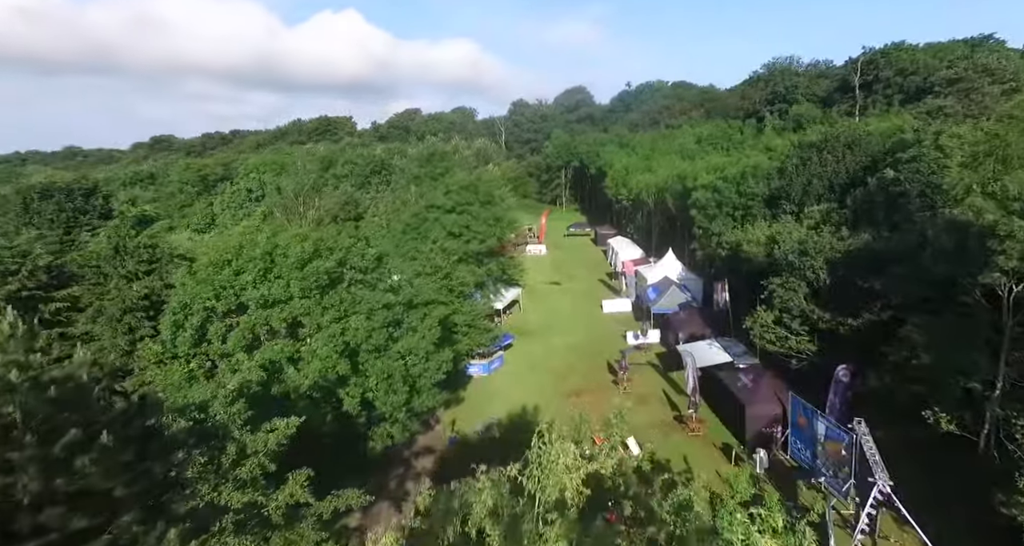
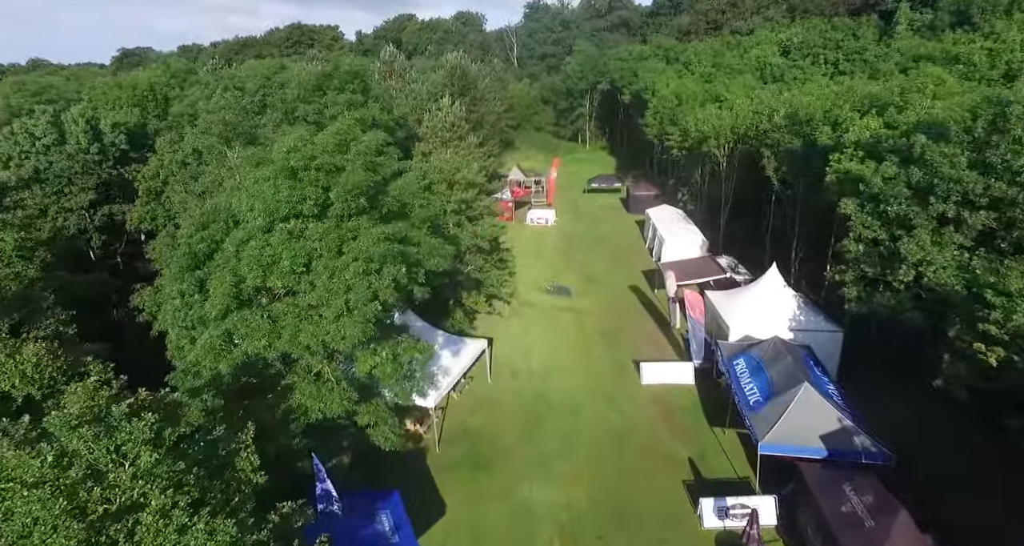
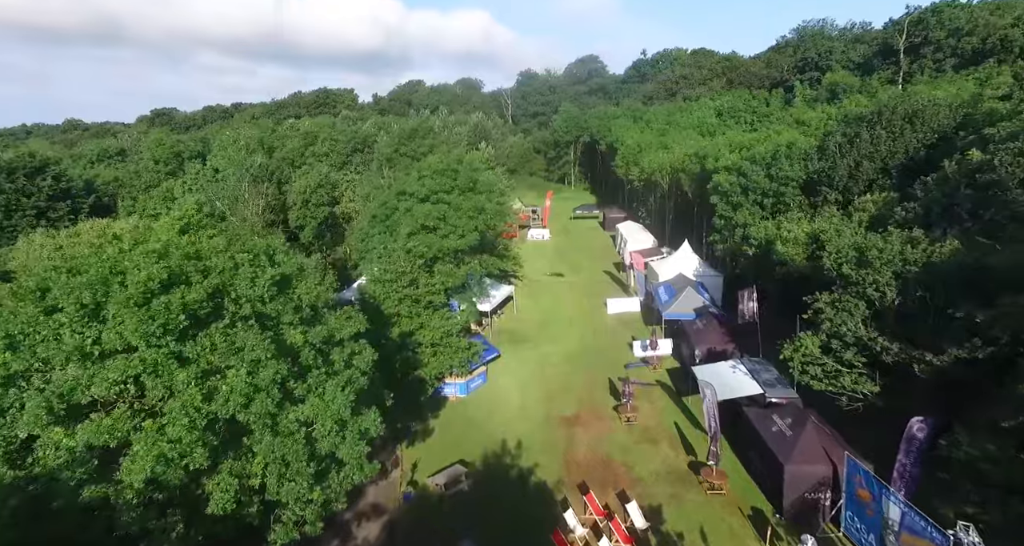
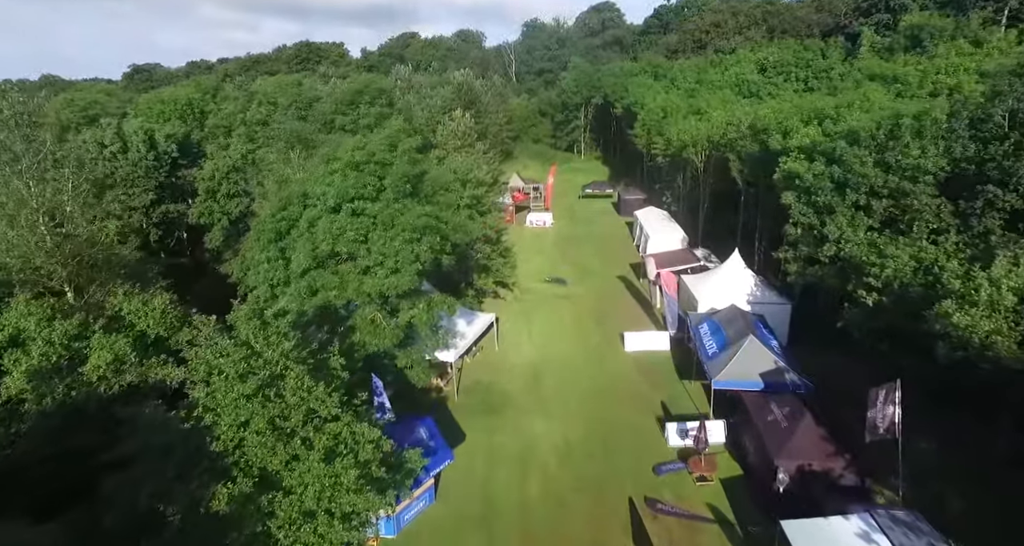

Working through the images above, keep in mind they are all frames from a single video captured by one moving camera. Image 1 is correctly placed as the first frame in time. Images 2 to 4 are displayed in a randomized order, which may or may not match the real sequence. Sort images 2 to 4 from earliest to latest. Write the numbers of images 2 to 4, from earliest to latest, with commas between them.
3, 4, 2
